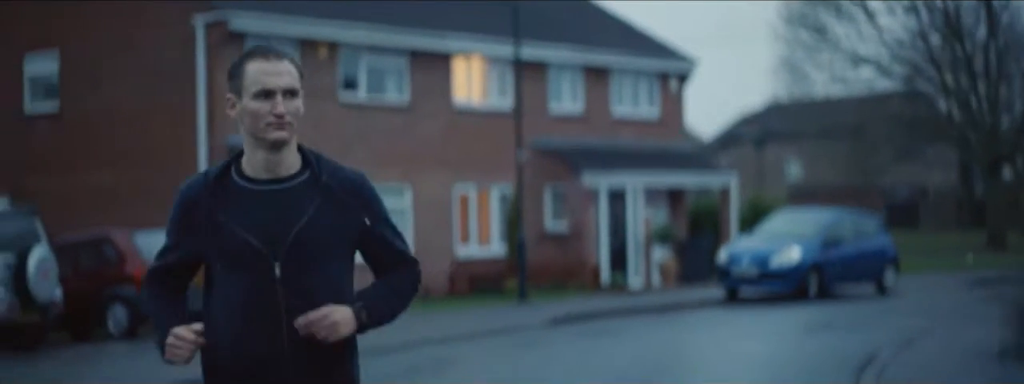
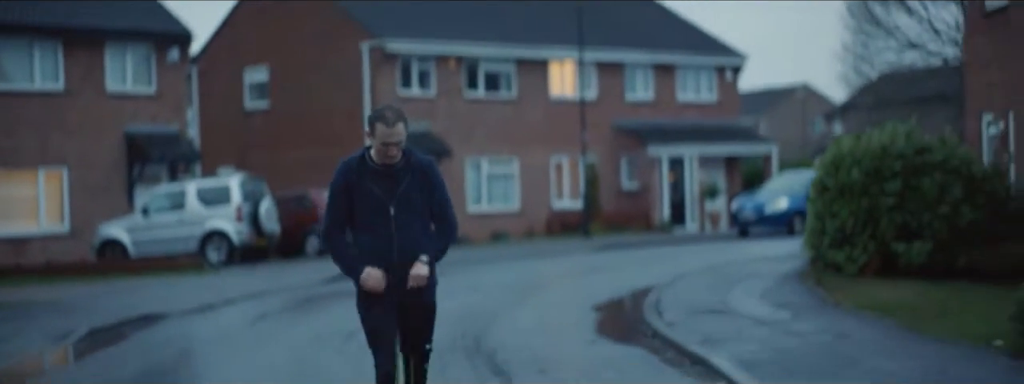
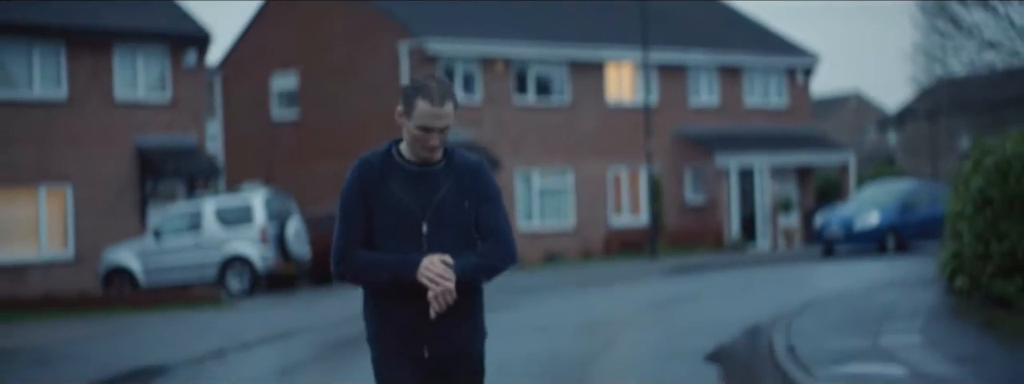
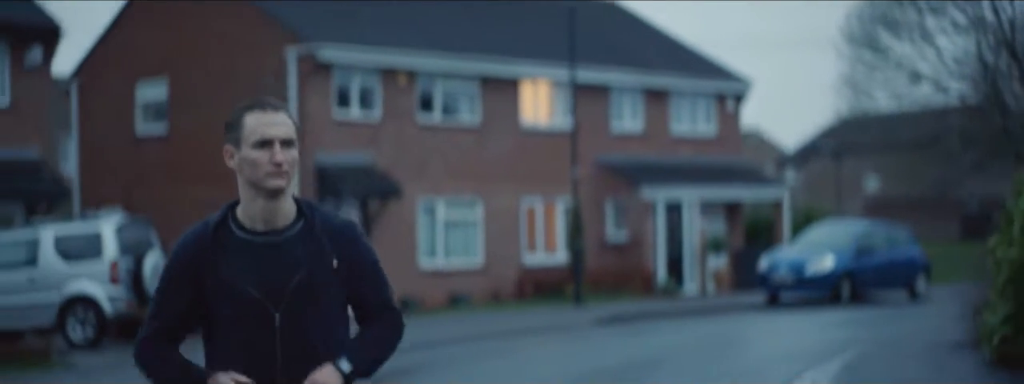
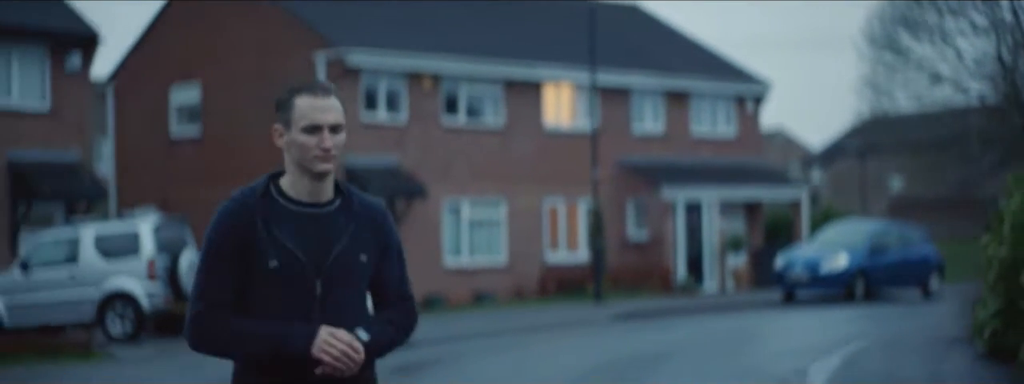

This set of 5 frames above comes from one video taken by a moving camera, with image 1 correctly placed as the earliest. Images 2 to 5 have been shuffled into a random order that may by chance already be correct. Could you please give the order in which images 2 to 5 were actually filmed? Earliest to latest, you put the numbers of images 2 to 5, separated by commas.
4, 5, 3, 2
